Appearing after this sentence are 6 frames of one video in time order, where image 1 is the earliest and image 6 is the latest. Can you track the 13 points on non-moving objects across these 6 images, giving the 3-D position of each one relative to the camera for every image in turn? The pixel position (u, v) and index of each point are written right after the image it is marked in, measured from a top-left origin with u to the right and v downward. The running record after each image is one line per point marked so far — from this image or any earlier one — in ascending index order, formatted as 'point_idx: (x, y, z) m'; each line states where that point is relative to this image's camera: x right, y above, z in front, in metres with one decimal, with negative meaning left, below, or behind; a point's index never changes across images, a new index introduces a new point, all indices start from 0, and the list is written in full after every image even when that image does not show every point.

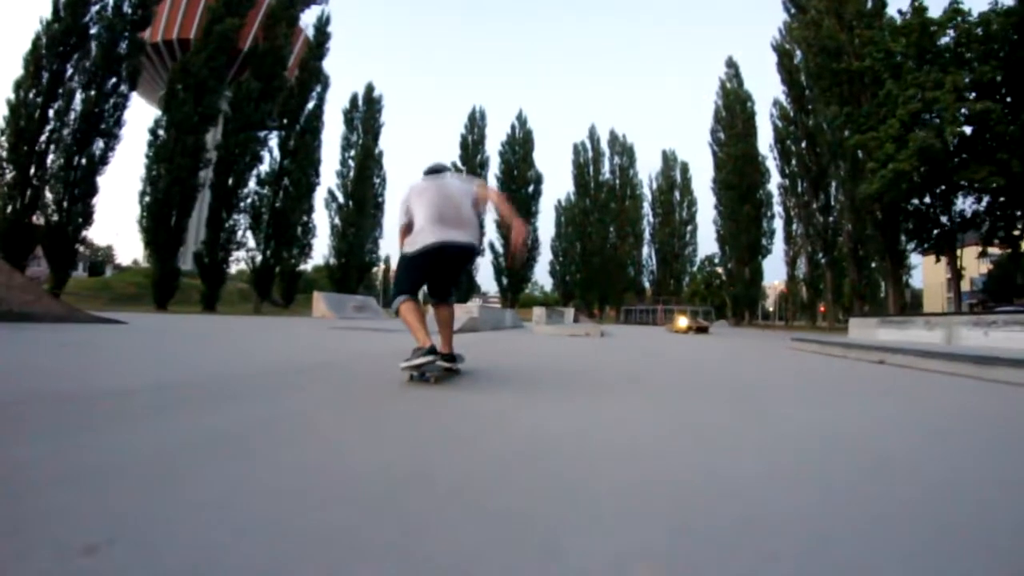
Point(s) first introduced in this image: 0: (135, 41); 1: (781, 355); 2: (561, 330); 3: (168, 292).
0: (-8.1, +5.5, +15.4) m
1: (+3.0, -0.7, +7.6) m
2: (+0.8, -0.7, +11.8) m
3: (-7.0, -0.1, +14.2) m
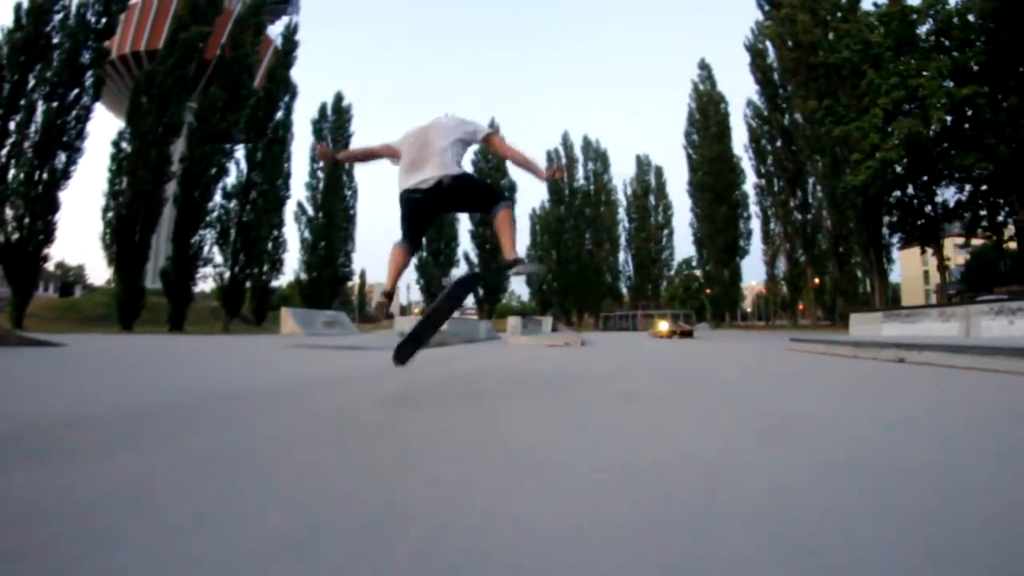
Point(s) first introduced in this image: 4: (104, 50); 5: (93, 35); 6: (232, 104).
0: (-8.8, +5.0, +14.9) m
1: (+2.8, -0.7, +7.4) m
2: (+0.4, -0.8, +11.5) m
3: (-7.4, -0.5, +13.7) m
4: (-8.8, +5.1, +15.0) m
5: (-8.6, +5.3, +14.6) m
6: (-5.9, +3.9, +14.7) m
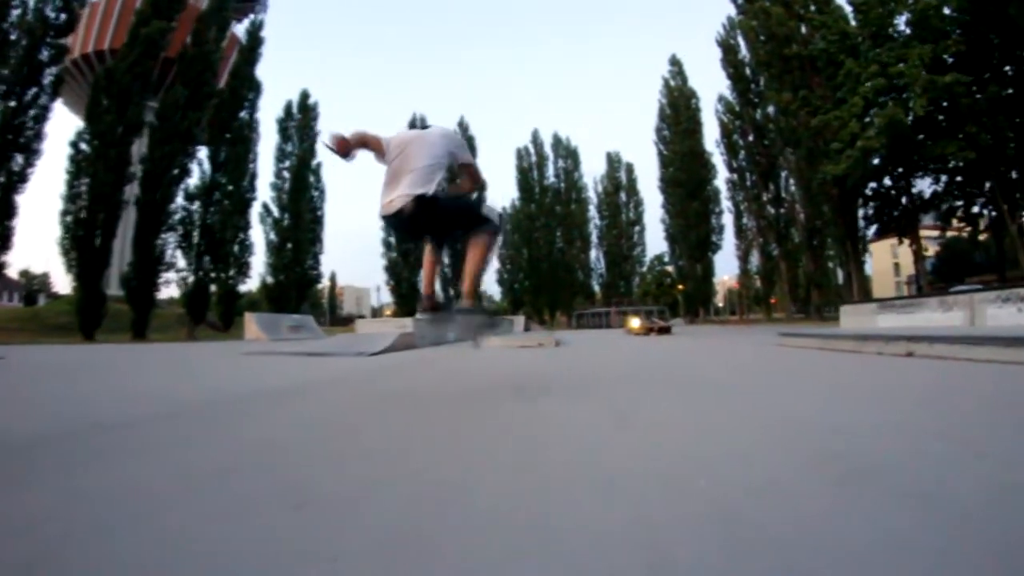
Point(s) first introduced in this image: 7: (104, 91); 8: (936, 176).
0: (-9.4, +4.9, +14.2) m
1: (+2.6, -0.6, +7.3) m
2: (+0.1, -0.8, +11.3) m
3: (-7.9, -0.6, +13.1) m
4: (-9.4, +4.9, +14.4) m
5: (-9.2, +5.1, +14.0) m
6: (-6.5, +3.8, +14.3) m
7: (-7.7, +3.6, +13.0) m
8: (+7.5, +2.0, +12.3) m
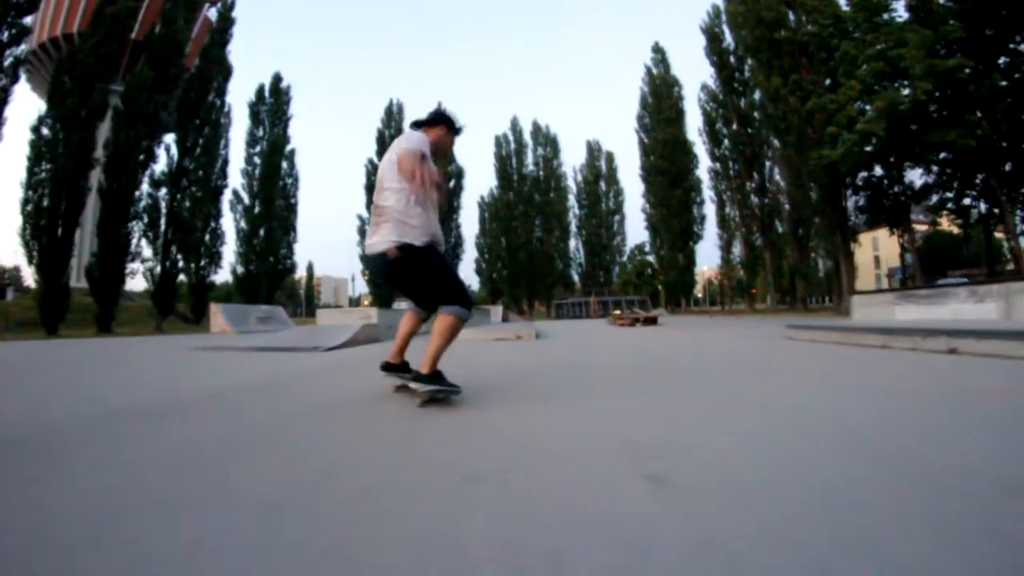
0: (-9.8, +5.0, +13.5) m
1: (+2.5, -0.6, +7.1) m
2: (-0.2, -0.7, +11.0) m
3: (-8.2, -0.4, +12.6) m
4: (-9.8, +5.1, +13.7) m
5: (-9.6, +5.3, +13.3) m
6: (-6.9, +4.0, +13.7) m
7: (-8.0, +3.8, +12.3) m
8: (+7.2, +2.1, +12.3) m
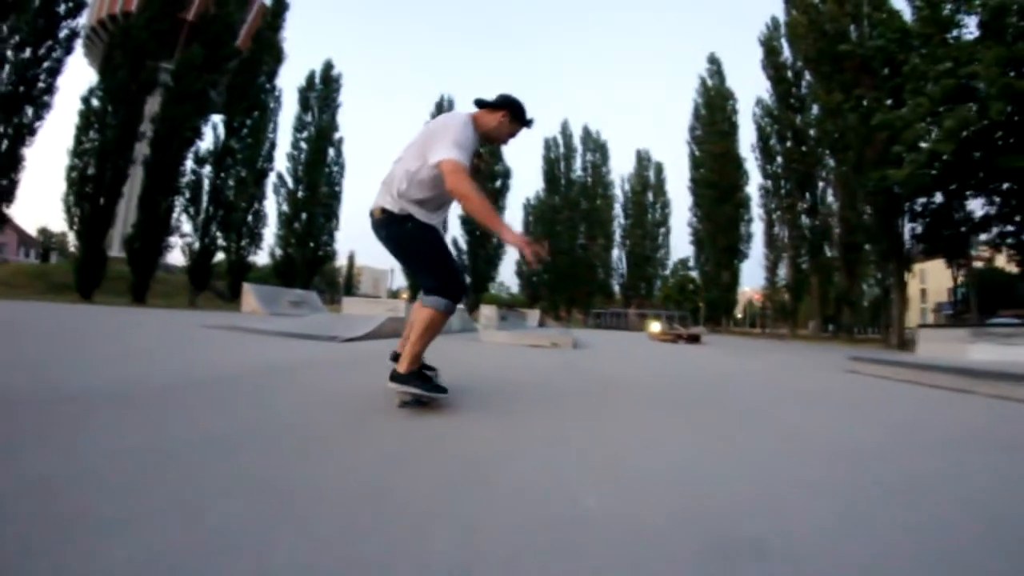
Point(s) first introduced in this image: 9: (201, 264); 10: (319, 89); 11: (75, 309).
0: (-8.7, +5.7, +13.9) m
1: (+2.6, -0.8, +6.6) m
2: (+0.2, -0.7, +10.7) m
3: (-7.7, +0.2, +12.8) m
4: (-8.7, +5.8, +14.0) m
5: (-8.5, +6.0, +13.6) m
6: (-5.9, +4.4, +13.8) m
7: (-7.1, +4.4, +12.5) m
8: (+7.9, +1.5, +11.5) m
9: (-6.5, +0.5, +14.9) m
10: (-5.4, +5.6, +19.7) m
11: (-5.8, -0.3, +9.3) m
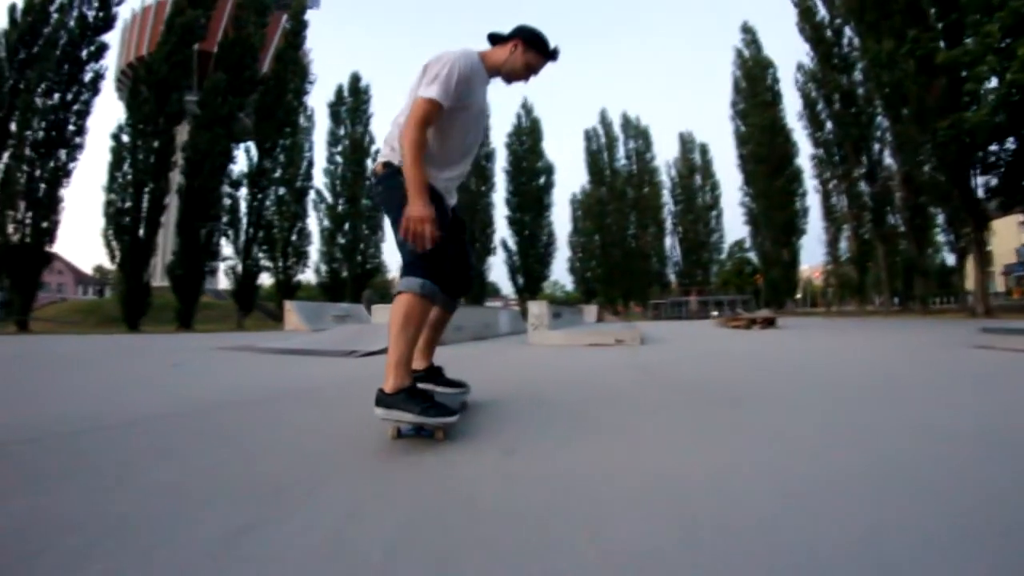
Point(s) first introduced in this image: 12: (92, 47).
0: (-8.3, +5.1, +14.2) m
1: (+2.9, -0.5, +6.0) m
2: (+0.8, -0.7, +10.3) m
3: (-6.9, -0.4, +13.0) m
4: (-8.2, +5.1, +14.3) m
5: (-8.1, +5.3, +13.9) m
6: (-5.4, +4.0, +13.9) m
7: (-6.7, +3.8, +12.7) m
8: (+8.3, +2.2, +10.4) m
9: (-5.6, +0.1, +15.0) m
10: (-4.4, +5.2, +19.7) m
11: (-5.3, -0.7, +9.3) m
12: (-8.0, +4.7, +13.3) m
